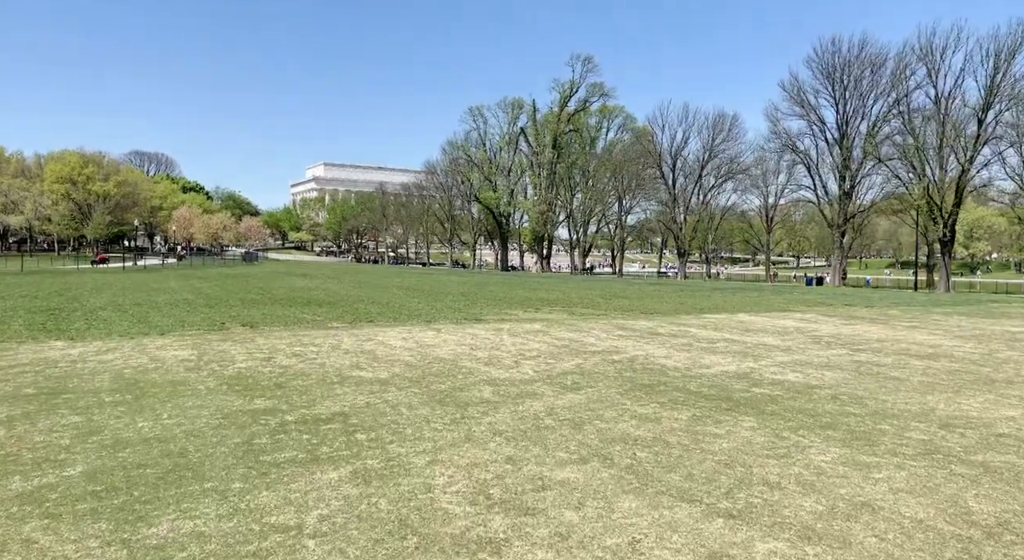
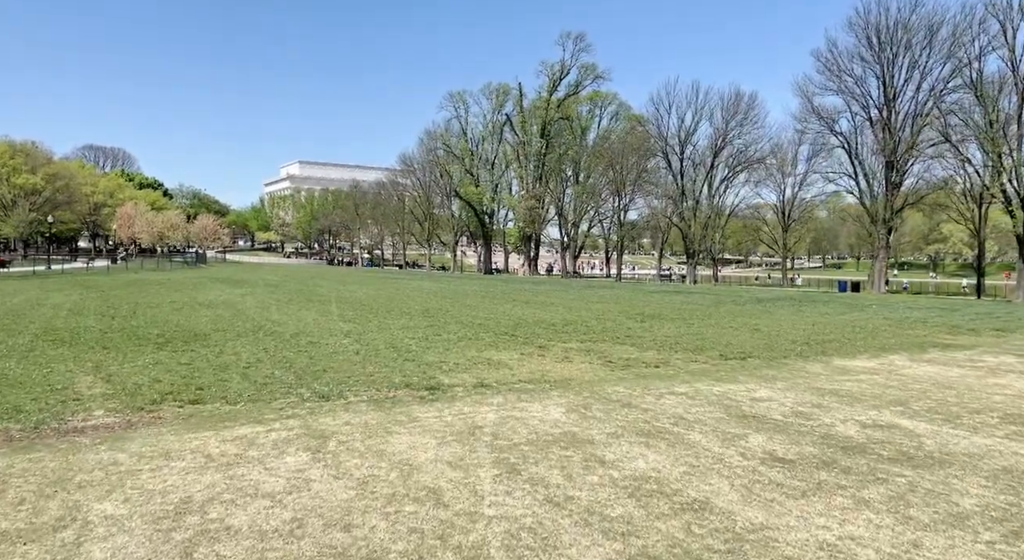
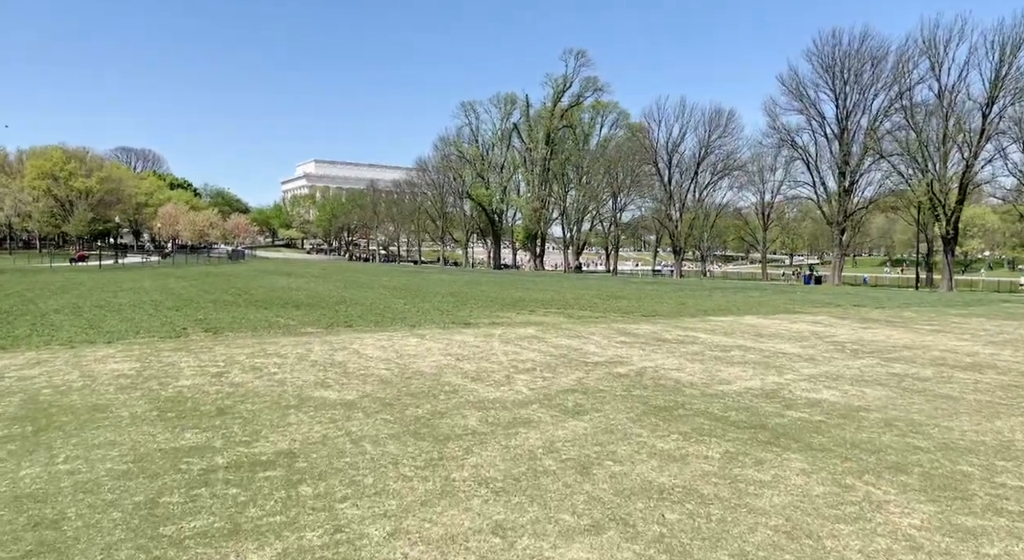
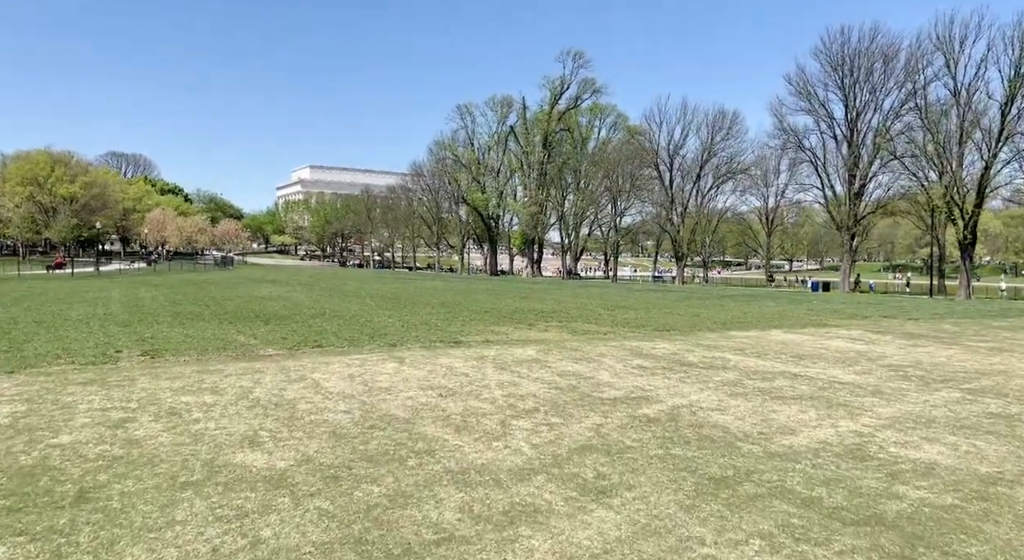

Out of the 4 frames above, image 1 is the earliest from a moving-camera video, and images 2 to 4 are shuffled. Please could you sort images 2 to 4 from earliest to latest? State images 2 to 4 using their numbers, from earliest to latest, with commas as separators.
3, 4, 2
